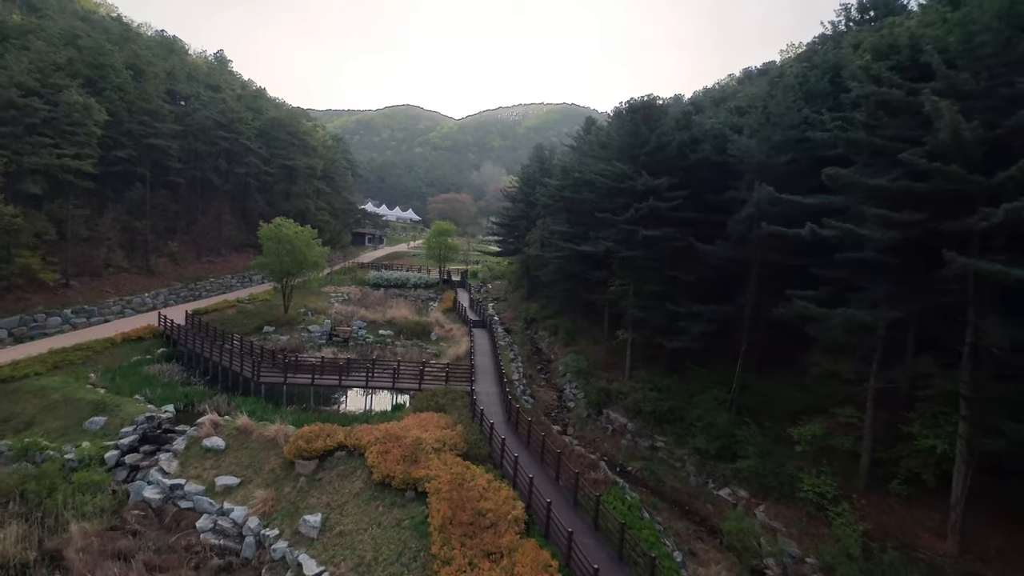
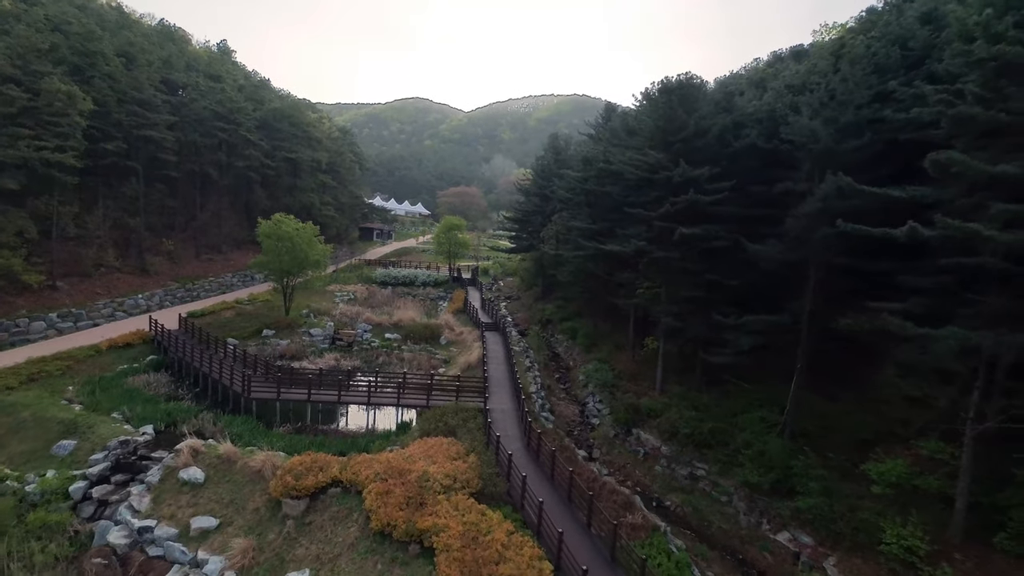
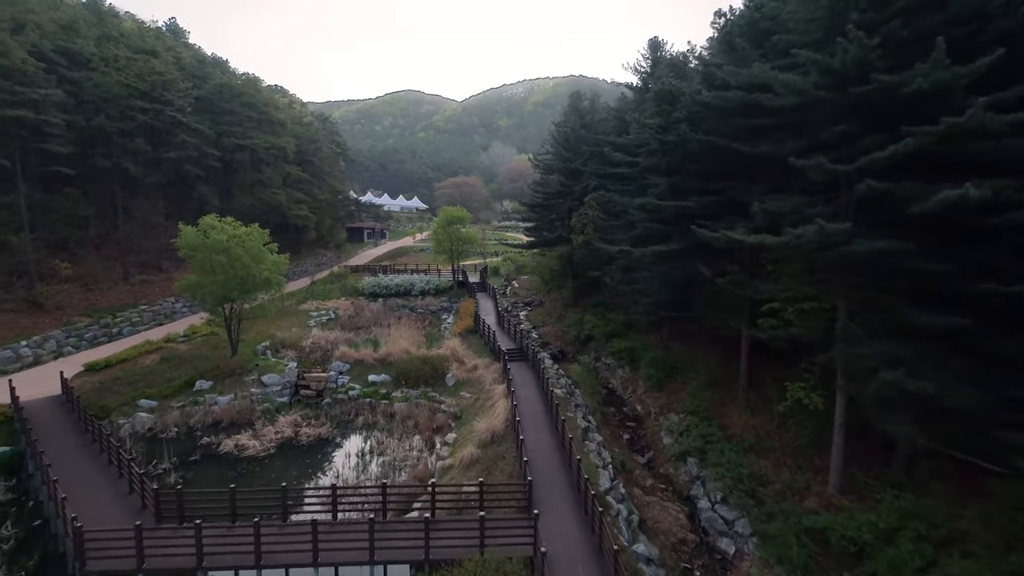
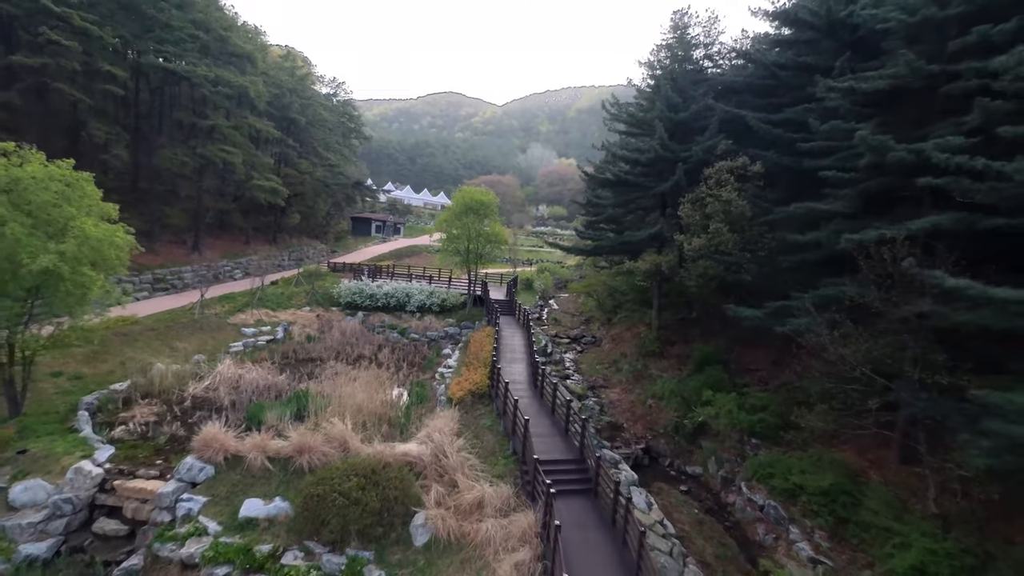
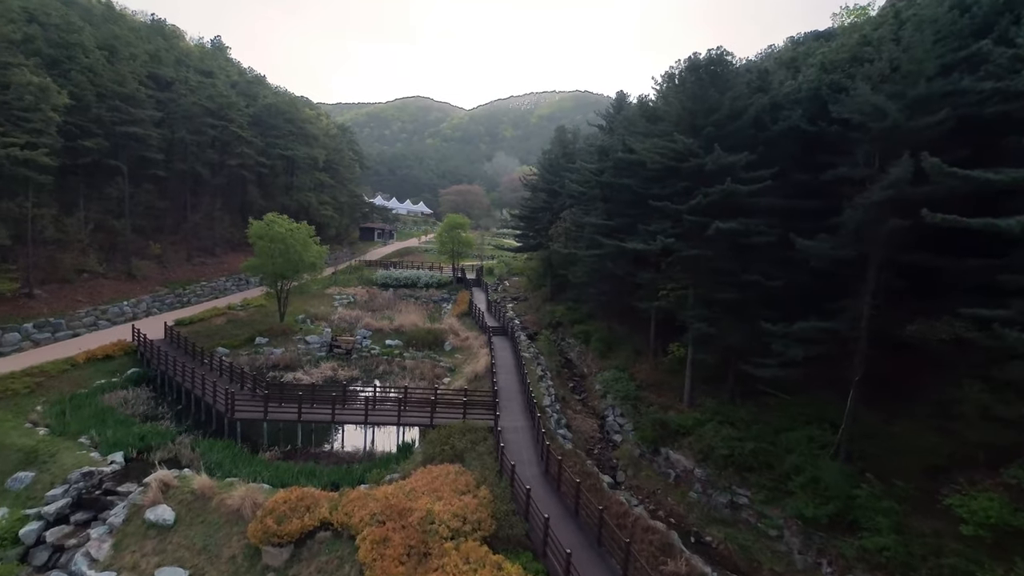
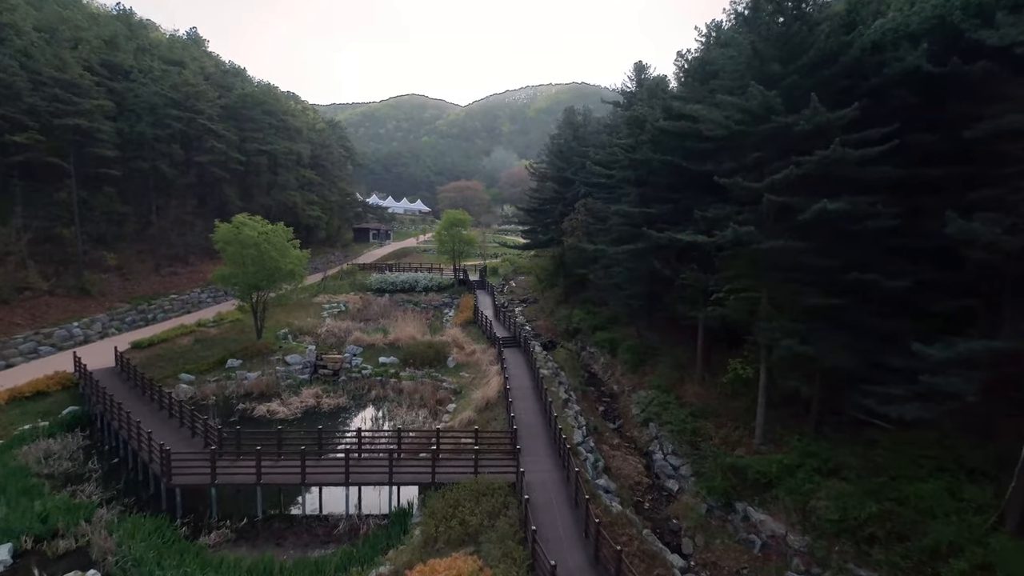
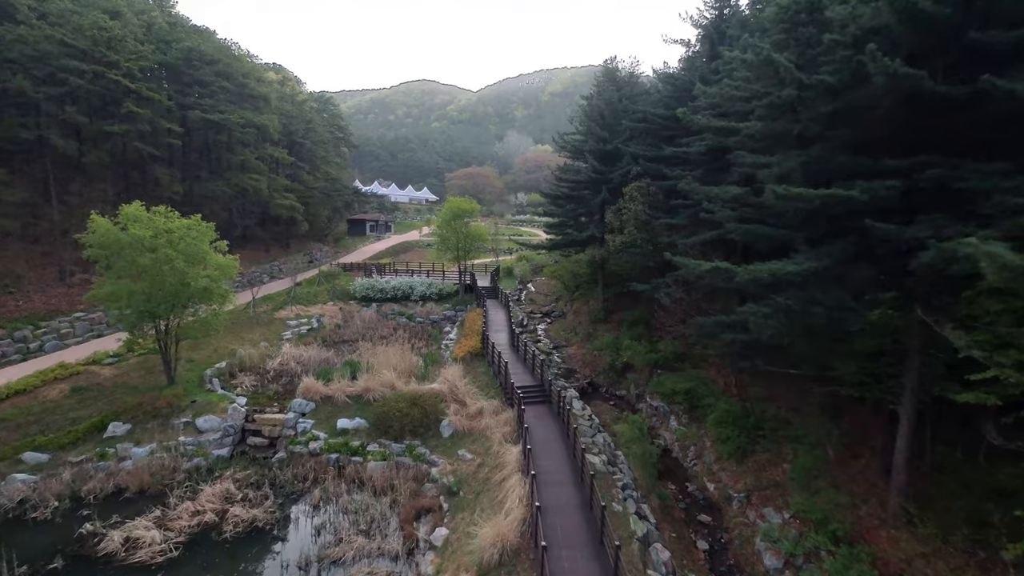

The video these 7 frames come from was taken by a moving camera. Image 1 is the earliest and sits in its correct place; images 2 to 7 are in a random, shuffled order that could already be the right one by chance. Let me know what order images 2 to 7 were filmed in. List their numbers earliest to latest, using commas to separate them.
2, 5, 6, 3, 7, 4
